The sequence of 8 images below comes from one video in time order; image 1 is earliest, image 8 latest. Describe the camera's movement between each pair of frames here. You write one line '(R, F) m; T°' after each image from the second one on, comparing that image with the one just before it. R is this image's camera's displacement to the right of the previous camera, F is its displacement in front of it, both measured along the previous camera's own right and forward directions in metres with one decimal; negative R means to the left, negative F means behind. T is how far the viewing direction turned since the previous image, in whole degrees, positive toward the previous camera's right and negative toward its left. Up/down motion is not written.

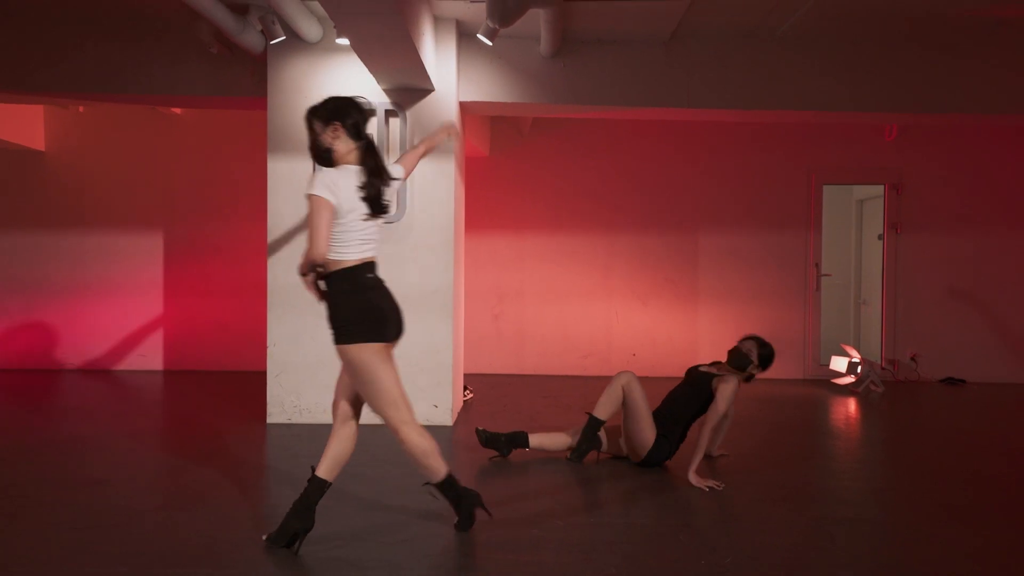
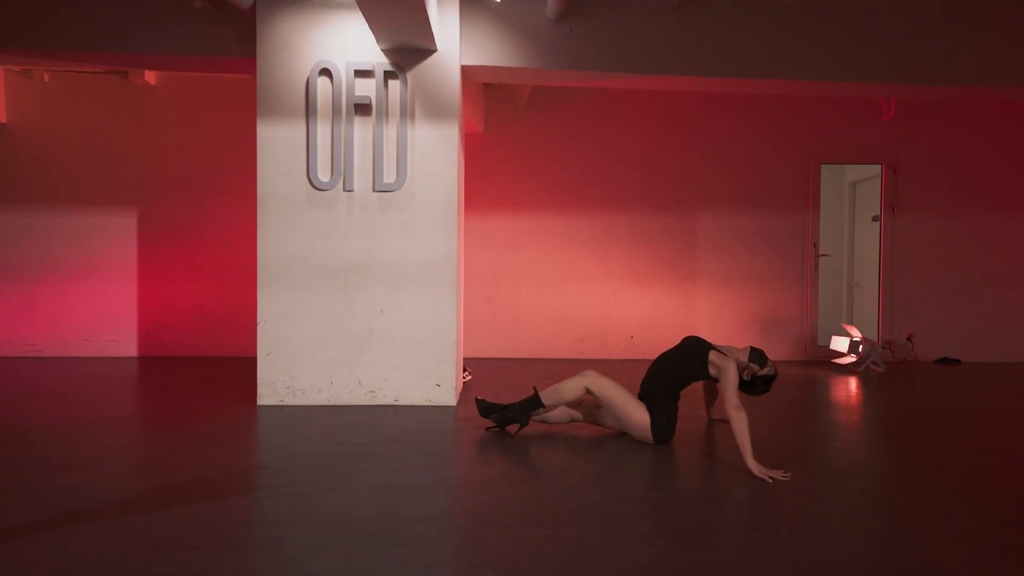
(0.0, +0.3) m; -1°
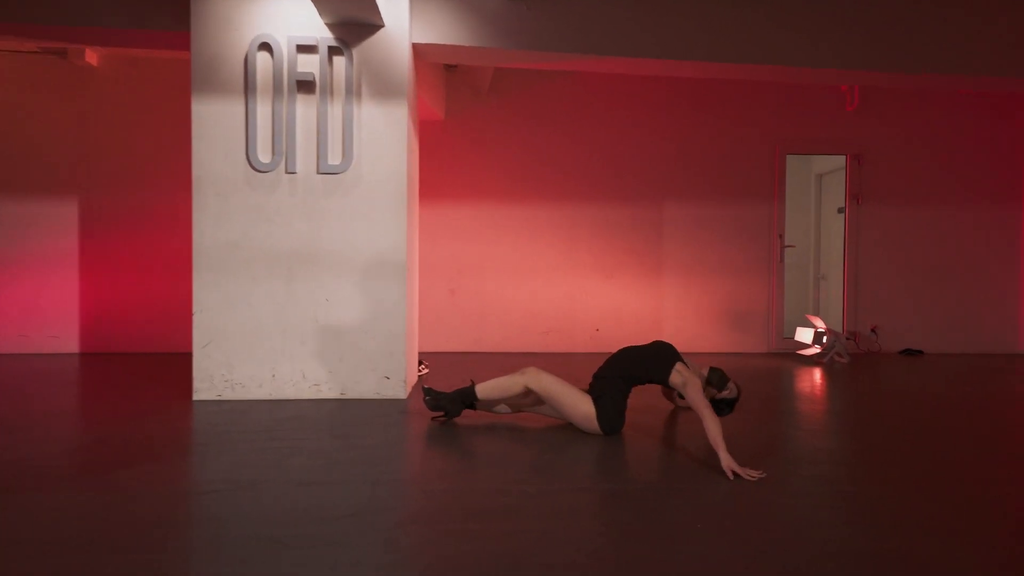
(+0.2, +0.2) m; +2°
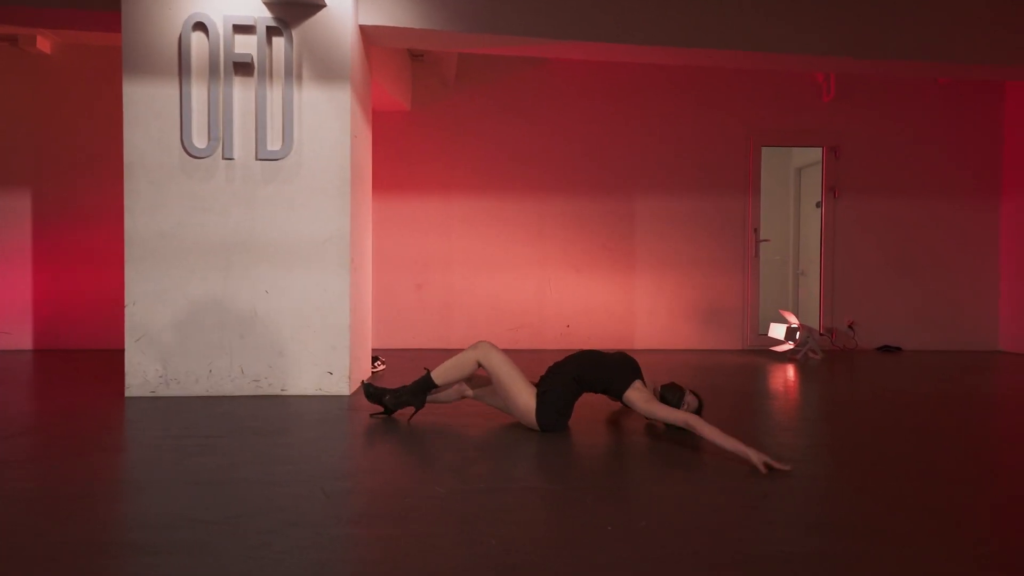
(+0.4, +0.2) m; 0°
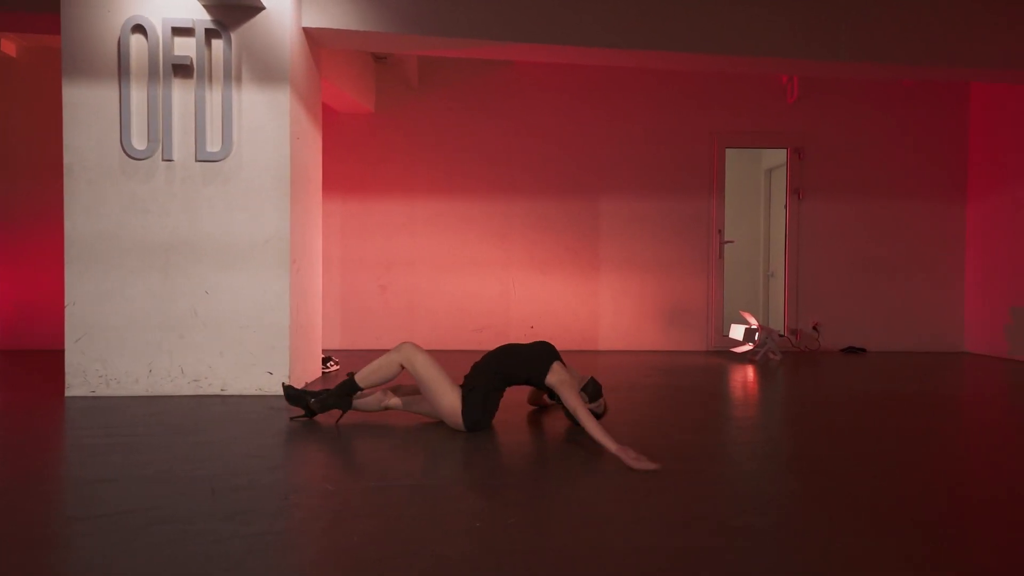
(+0.5, 0.0) m; 0°
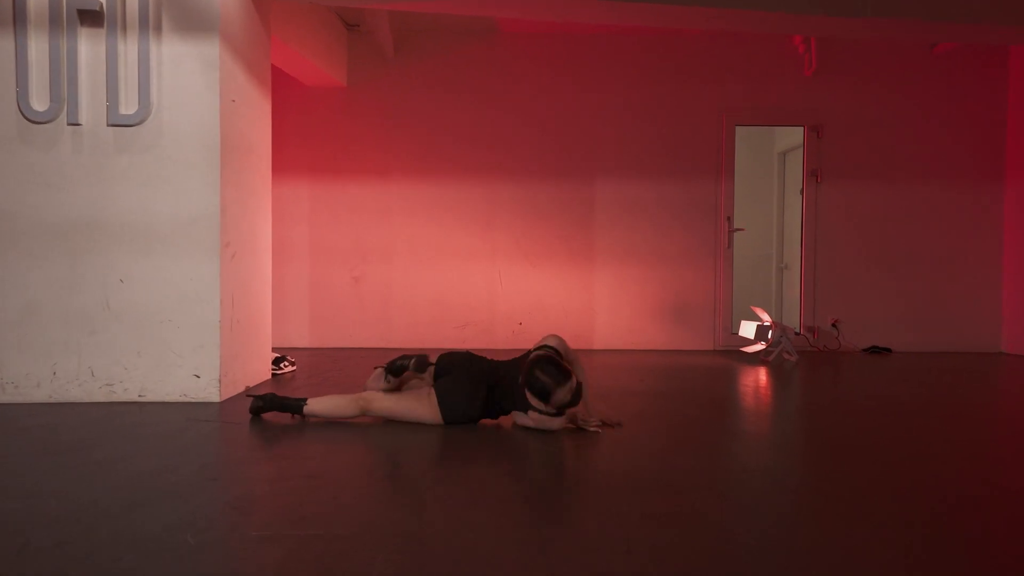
(+0.2, +0.7) m; -1°
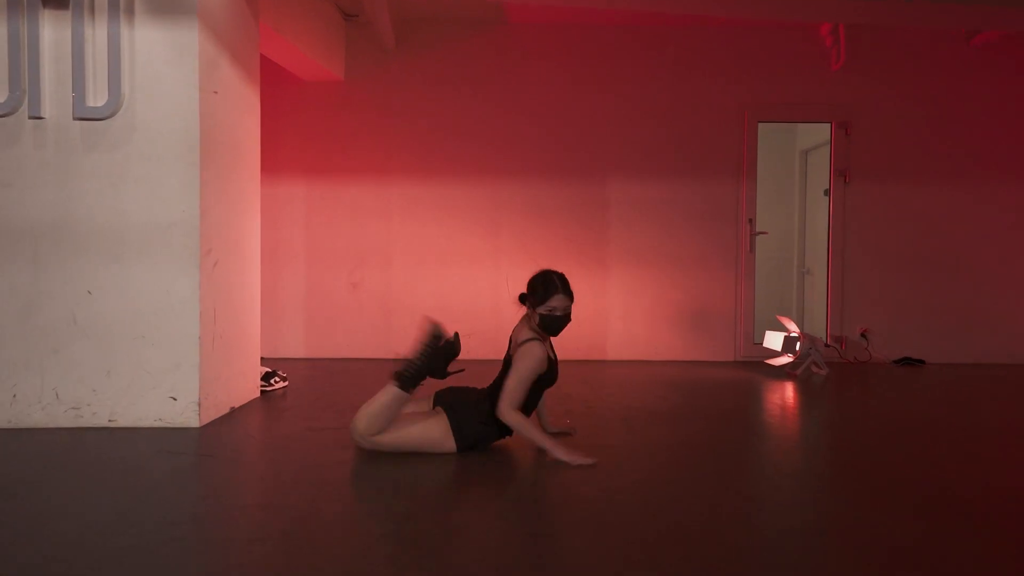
(-0.1, +0.4) m; 0°
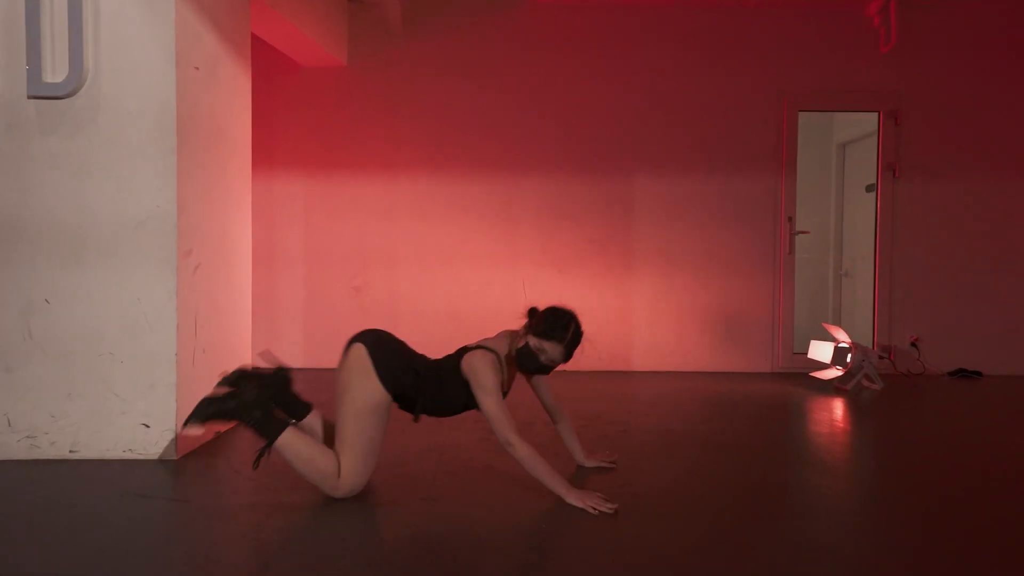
(-0.1, +0.5) m; 0°
